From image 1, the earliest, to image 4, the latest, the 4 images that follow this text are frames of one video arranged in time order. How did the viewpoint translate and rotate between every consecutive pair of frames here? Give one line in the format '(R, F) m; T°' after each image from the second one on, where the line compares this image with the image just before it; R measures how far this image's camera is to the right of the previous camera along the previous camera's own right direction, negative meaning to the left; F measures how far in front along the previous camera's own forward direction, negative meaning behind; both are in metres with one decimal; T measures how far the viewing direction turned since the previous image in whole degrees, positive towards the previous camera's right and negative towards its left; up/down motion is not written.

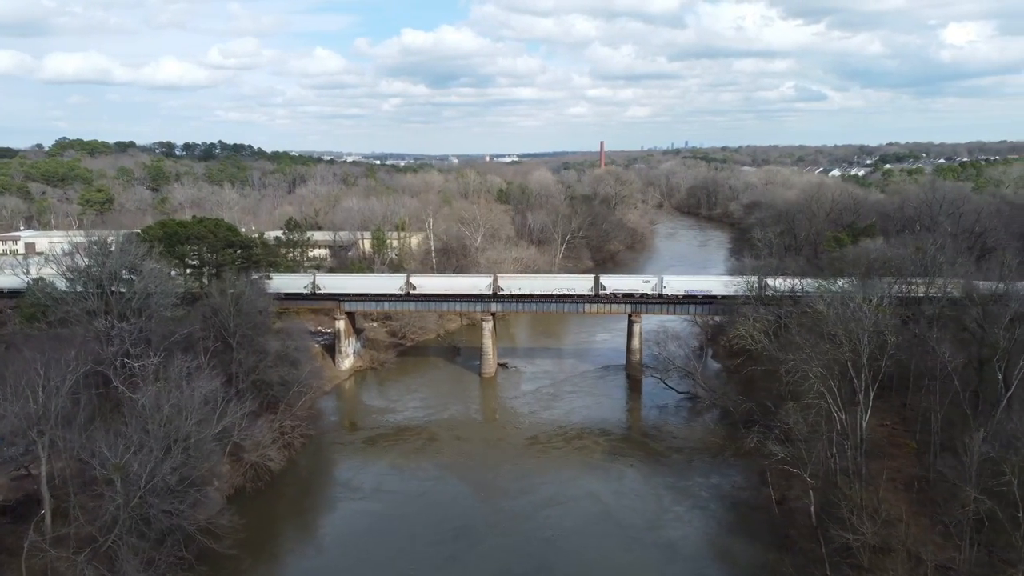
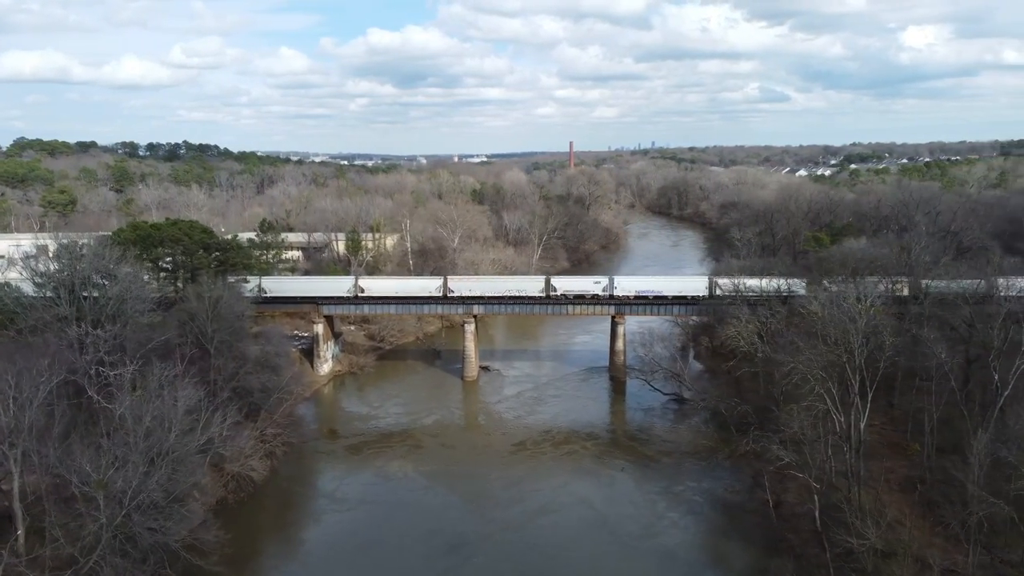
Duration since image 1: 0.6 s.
(-0.6, +0.4) m; +2°
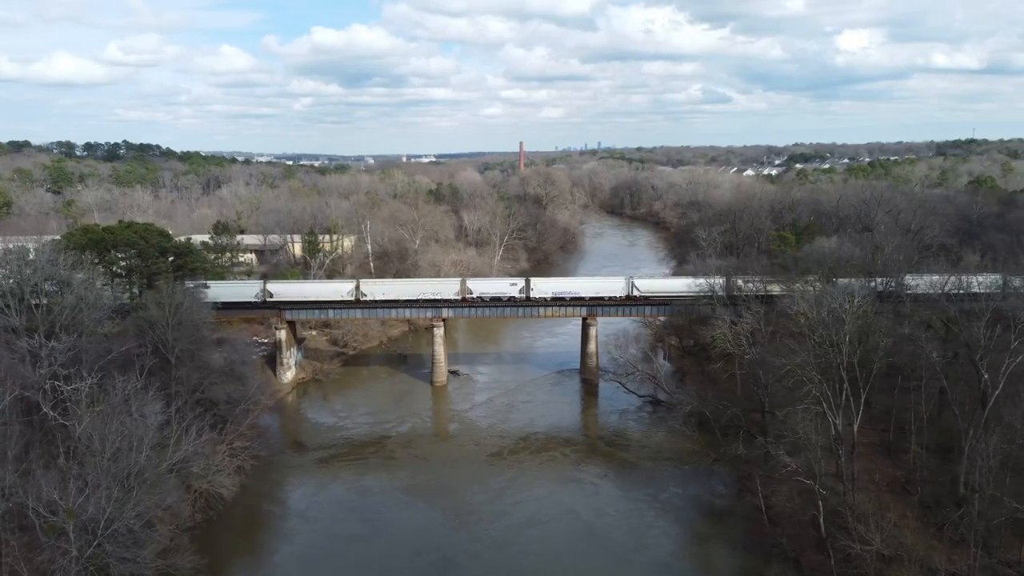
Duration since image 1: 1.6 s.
(-0.9, +0.6) m; +4°
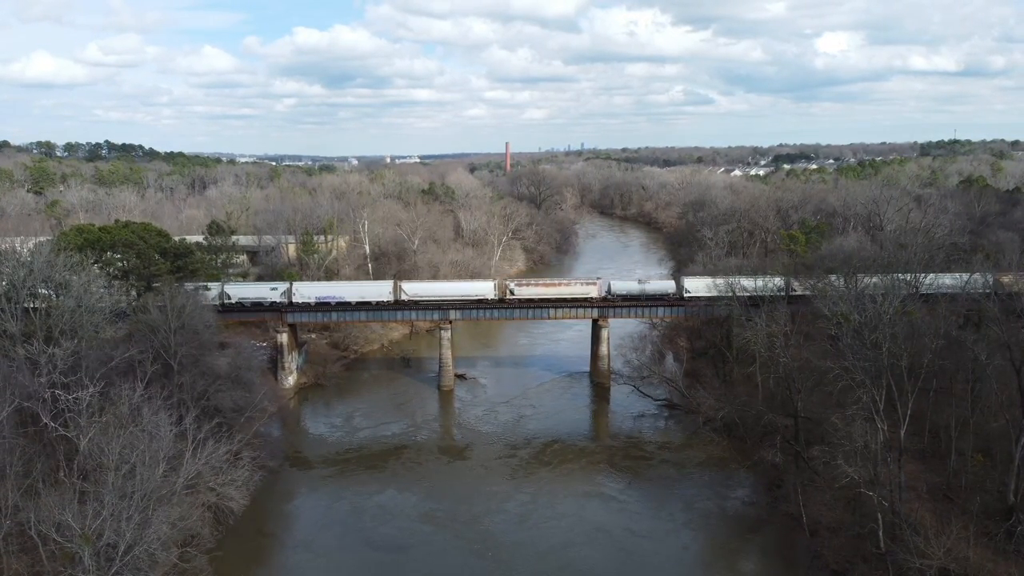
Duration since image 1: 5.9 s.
(-1.1, +0.9) m; +1°
